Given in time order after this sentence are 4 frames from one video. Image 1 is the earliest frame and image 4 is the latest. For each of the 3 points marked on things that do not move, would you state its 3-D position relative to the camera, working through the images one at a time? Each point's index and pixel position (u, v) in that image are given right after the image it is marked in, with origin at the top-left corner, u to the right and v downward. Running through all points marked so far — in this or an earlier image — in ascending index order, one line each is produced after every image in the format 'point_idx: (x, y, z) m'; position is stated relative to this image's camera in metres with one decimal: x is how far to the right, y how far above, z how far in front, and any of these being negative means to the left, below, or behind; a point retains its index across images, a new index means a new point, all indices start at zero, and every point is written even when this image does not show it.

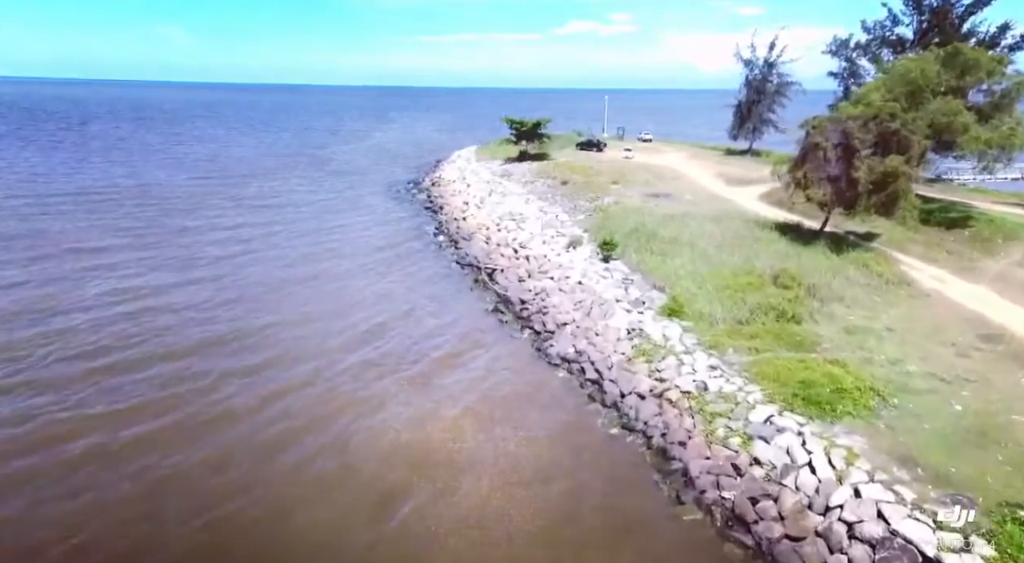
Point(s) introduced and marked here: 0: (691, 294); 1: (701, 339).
0: (+4.5, -0.3, +15.1) m
1: (+4.2, -1.3, +13.3) m
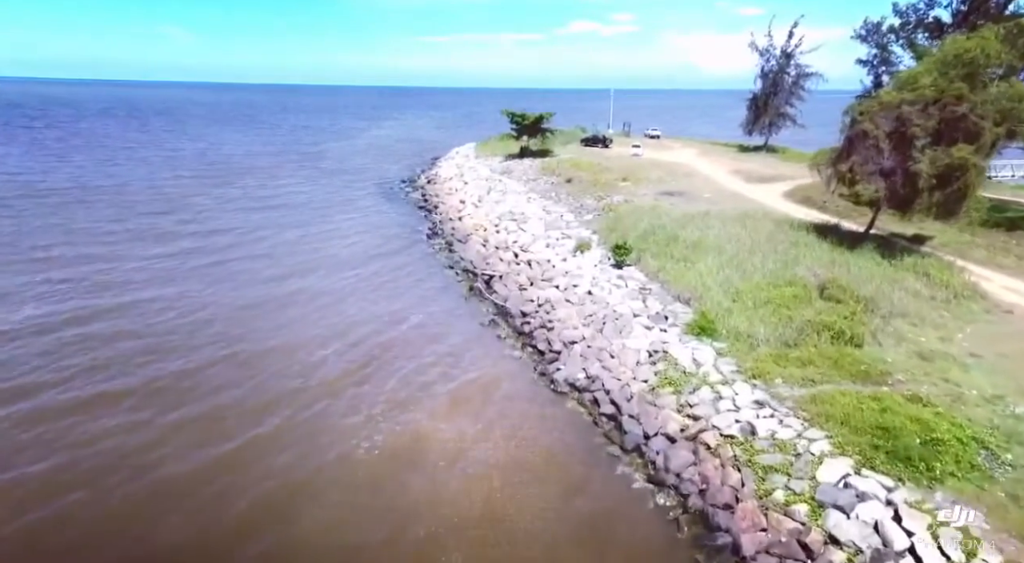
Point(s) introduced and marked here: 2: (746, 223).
0: (+4.5, -0.6, +12.8) m
1: (+4.1, -1.5, +11.0) m
2: (+7.2, +1.7, +18.6) m
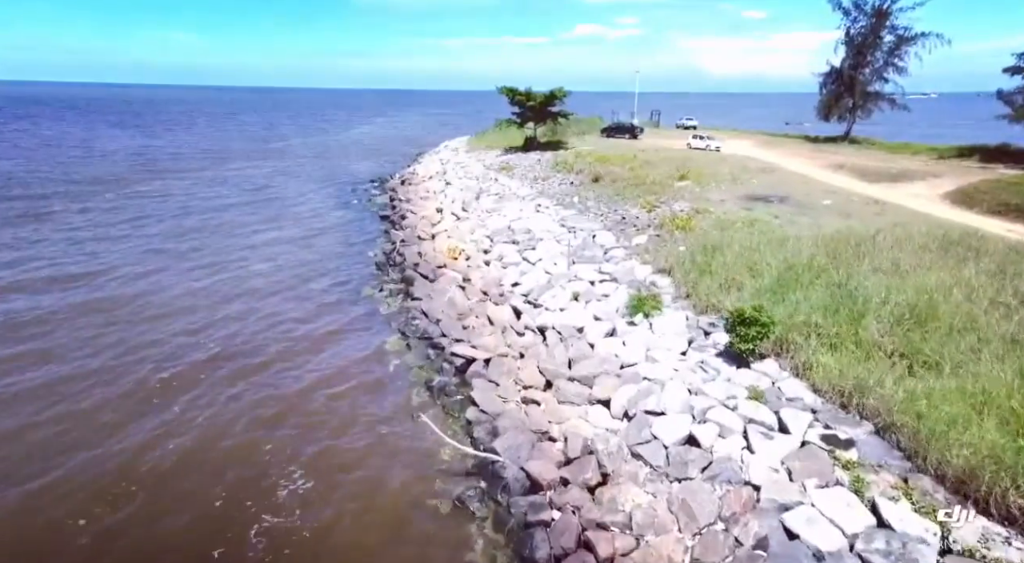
0: (+4.4, -2.0, +3.5) m
1: (+4.1, -2.9, +1.7) m
2: (+7.2, +0.3, +9.3) m
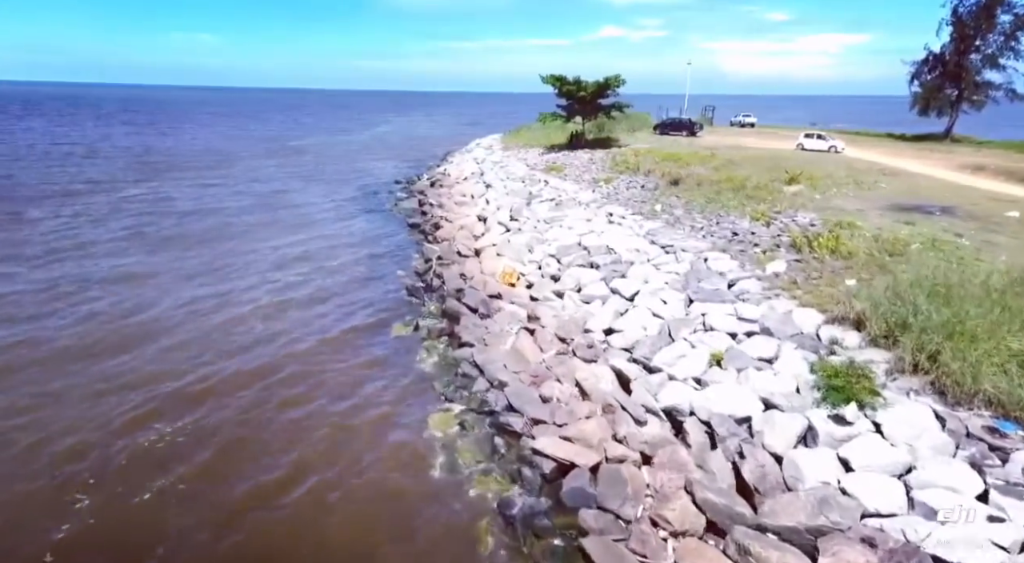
0: (+5.5, -2.7, -0.4) m
1: (+5.1, -3.6, -2.2) m
2: (+8.4, -0.4, +5.4) m
